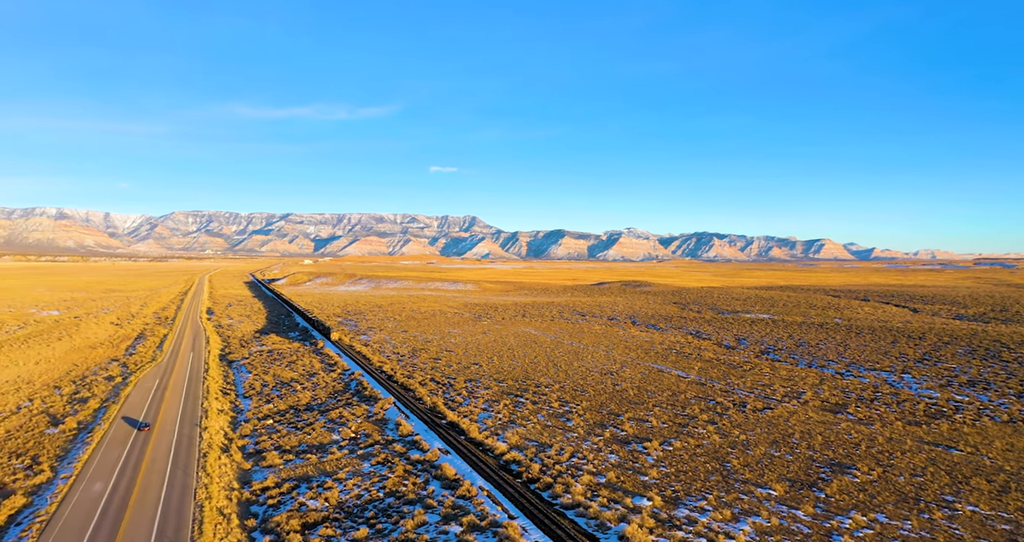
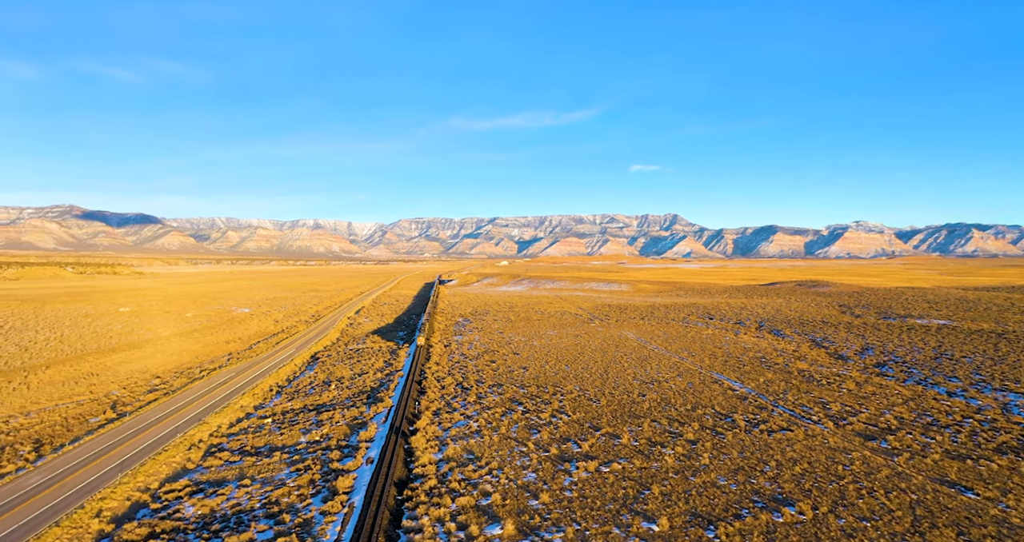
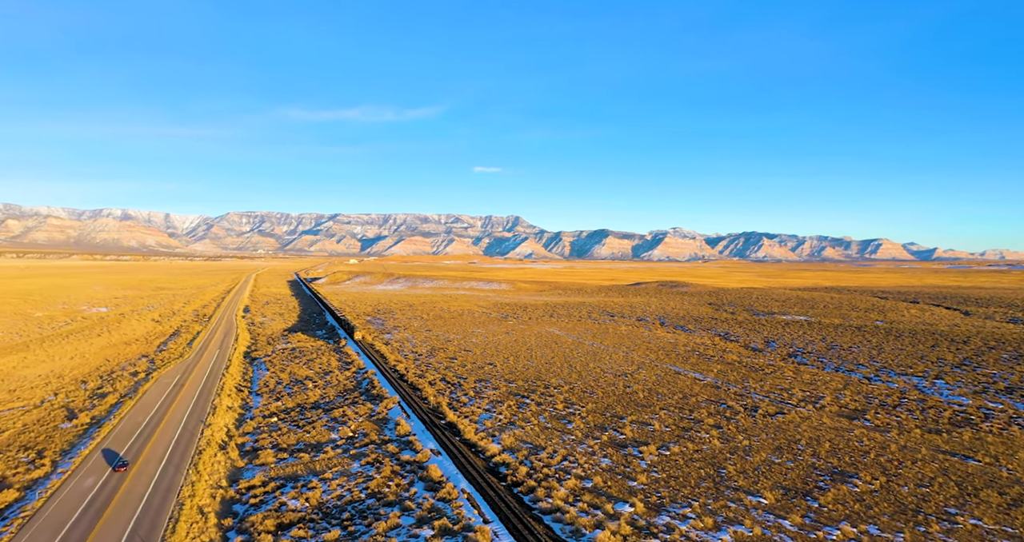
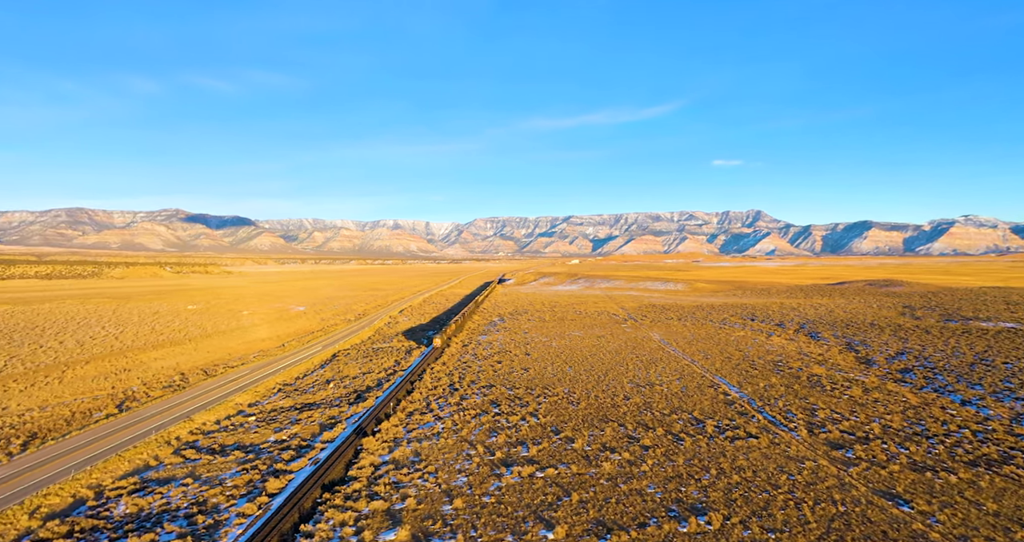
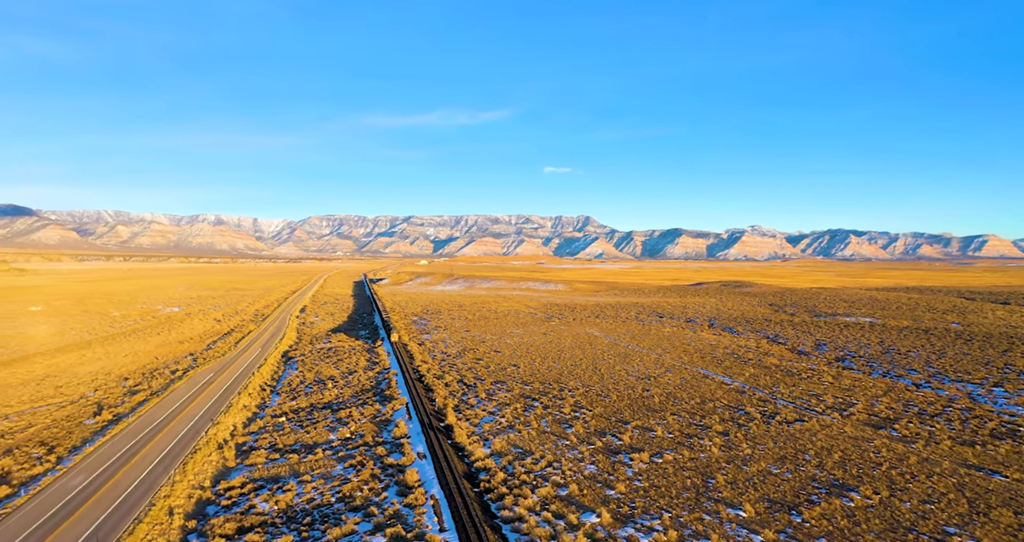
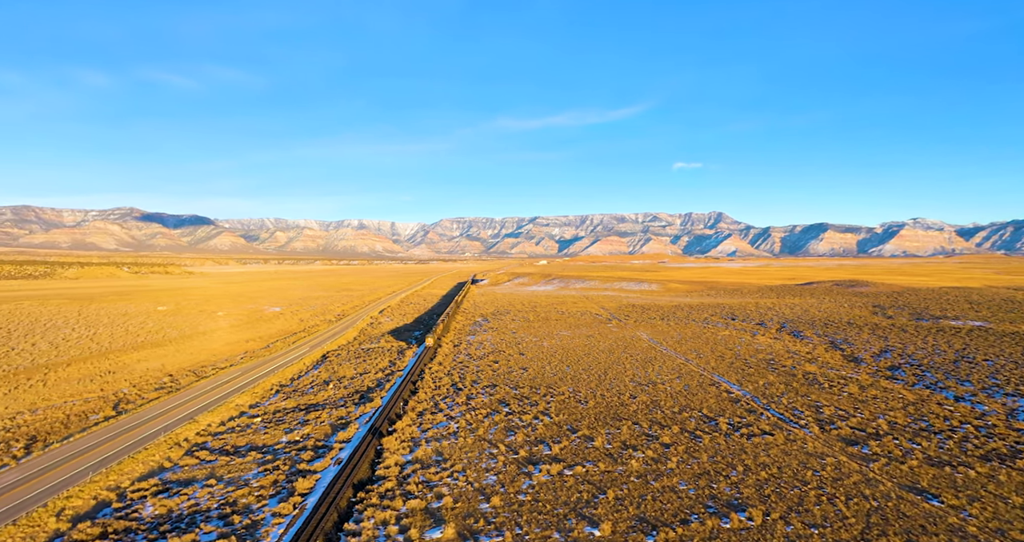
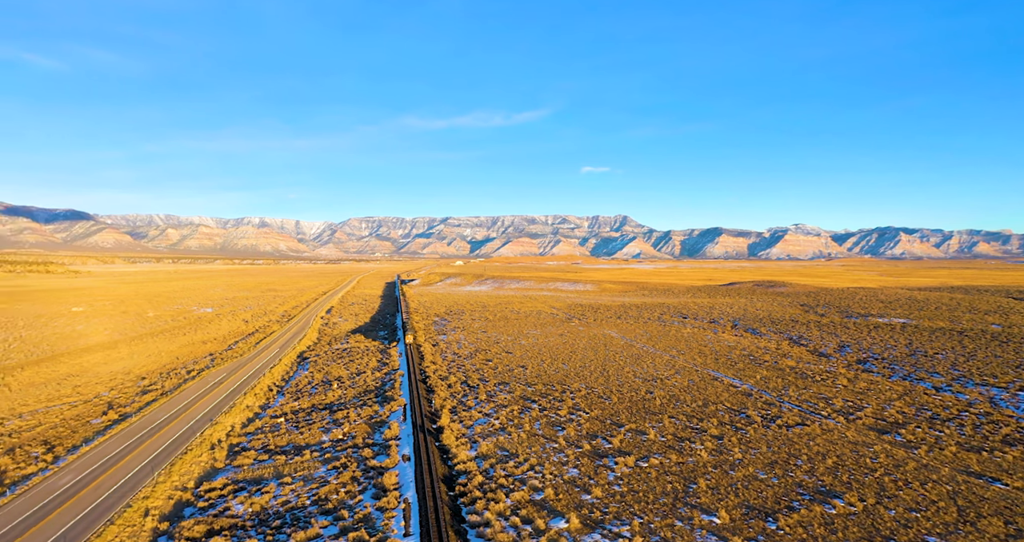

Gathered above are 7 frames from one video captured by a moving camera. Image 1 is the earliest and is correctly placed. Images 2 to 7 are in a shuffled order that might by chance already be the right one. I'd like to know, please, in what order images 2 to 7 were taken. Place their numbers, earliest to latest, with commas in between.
3, 5, 7, 2, 6, 4
